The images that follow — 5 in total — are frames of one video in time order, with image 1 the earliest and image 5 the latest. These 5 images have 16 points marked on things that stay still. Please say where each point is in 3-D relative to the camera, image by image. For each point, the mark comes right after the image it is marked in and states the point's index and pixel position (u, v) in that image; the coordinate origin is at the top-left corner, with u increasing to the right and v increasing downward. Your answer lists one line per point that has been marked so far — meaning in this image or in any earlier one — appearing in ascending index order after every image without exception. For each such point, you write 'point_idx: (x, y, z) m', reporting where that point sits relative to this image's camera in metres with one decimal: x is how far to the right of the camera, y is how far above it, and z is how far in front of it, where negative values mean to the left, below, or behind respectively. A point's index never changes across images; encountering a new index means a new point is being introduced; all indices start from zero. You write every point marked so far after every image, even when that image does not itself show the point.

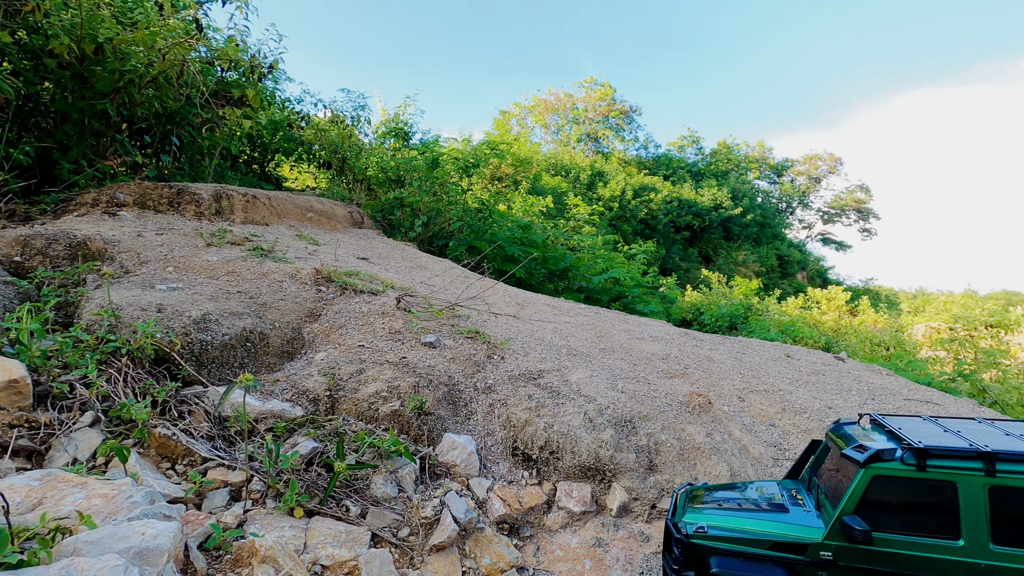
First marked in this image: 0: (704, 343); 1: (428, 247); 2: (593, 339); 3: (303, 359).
0: (+3.1, -0.9, +8.7) m
1: (-2.4, +1.2, +15.5) m
2: (+1.1, -0.7, +7.6) m
3: (-2.2, -0.7, +5.6) m
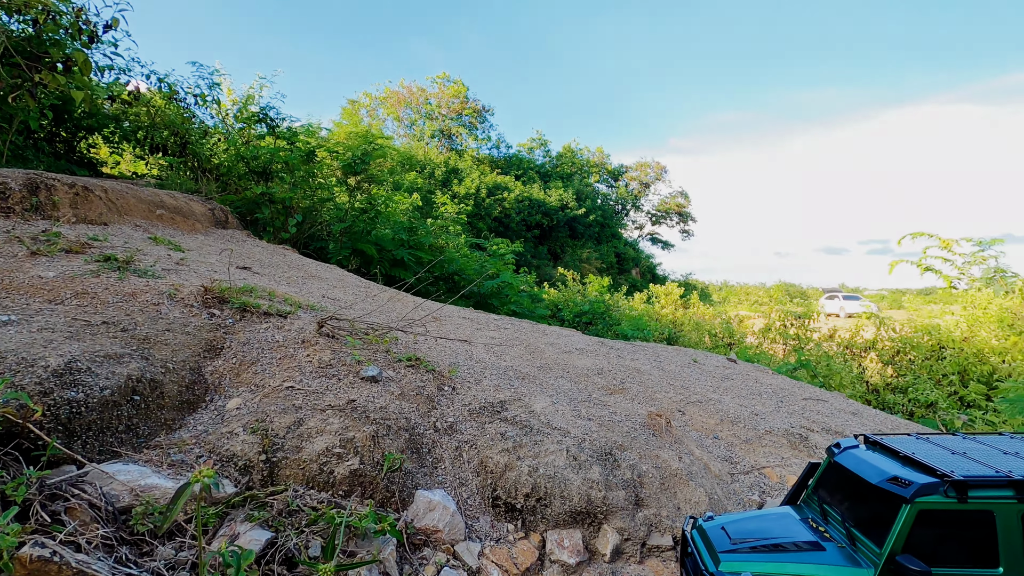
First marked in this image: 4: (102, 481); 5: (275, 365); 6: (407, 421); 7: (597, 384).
0: (+1.7, -1.1, +8.8) m
1: (-5.4, +1.0, +13.8) m
2: (+0.2, -0.9, +7.2) m
3: (-2.5, -1.0, +4.3) m
4: (-2.5, -1.2, +3.3) m
5: (-2.2, -0.7, +4.9) m
6: (-0.9, -1.1, +4.6) m
7: (+1.0, -1.2, +6.7) m
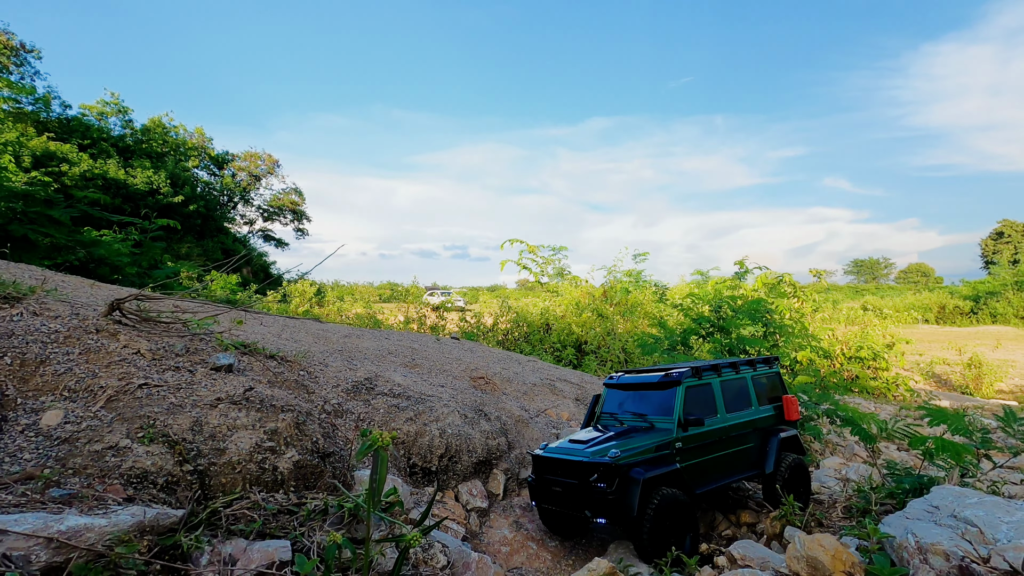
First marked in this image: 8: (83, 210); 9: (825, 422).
0: (-2.2, -0.8, +9.0) m
1: (-10.9, +1.2, +8.2) m
2: (-2.4, -0.6, +6.7) m
3: (-2.6, -0.8, +2.8) m
4: (-2.0, -1.0, +2.0) m
5: (-2.8, -0.5, +3.5) m
6: (-1.6, -0.9, +4.0) m
7: (-1.5, -1.0, +6.9) m
8: (-9.0, +1.7, +11.1) m
9: (+5.1, -2.2, +8.7) m
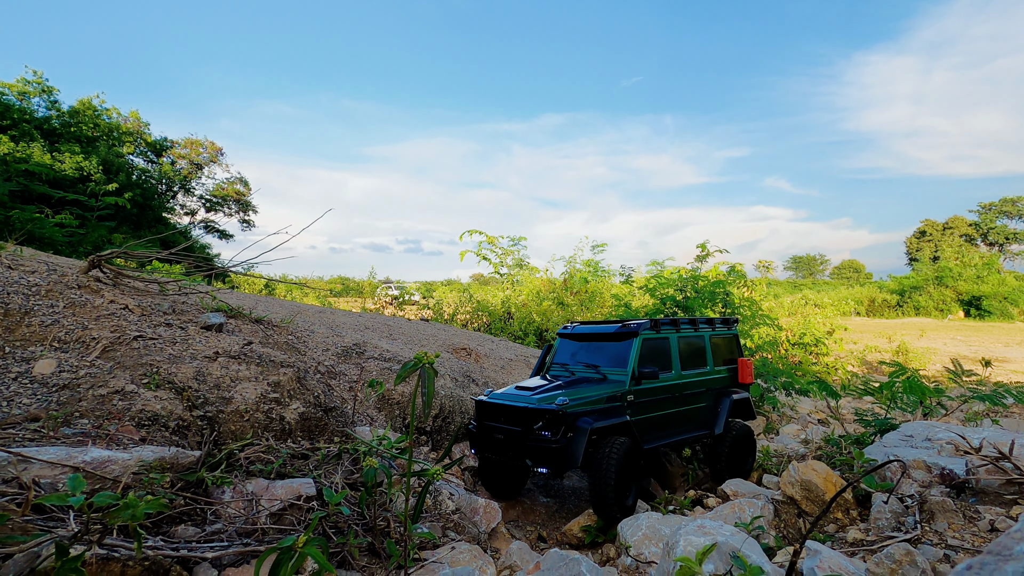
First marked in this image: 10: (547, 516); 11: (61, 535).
0: (-2.7, -0.4, +8.8) m
1: (-11.3, +1.5, +7.3) m
2: (-2.6, -0.3, +6.6) m
3: (-2.5, -0.5, +2.7) m
4: (-1.8, -0.7, +1.9) m
5: (-2.7, -0.2, +3.3) m
6: (-1.6, -0.6, +4.0) m
7: (-1.7, -0.6, +6.9) m
8: (-9.6, +2.1, +10.4) m
9: (+4.7, -1.8, +9.2) m
10: (+0.3, -1.8, +4.3) m
11: (-1.5, -0.8, +1.8) m
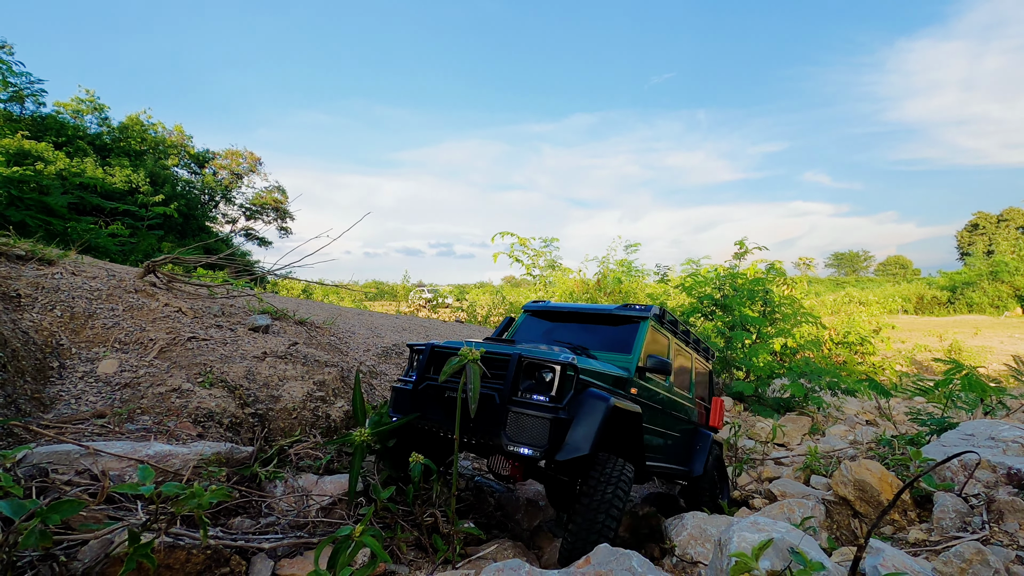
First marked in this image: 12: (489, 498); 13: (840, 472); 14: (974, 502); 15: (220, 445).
0: (-2.1, -0.5, +9.0) m
1: (-10.8, +1.4, +8.0) m
2: (-2.2, -0.3, +6.7) m
3: (-2.3, -0.5, +2.9) m
4: (-1.7, -0.7, +2.1) m
5: (-2.5, -0.2, +3.5) m
6: (-1.3, -0.6, +4.1) m
7: (-1.3, -0.6, +7.0) m
8: (-8.9, +1.9, +10.9) m
9: (+5.3, -1.8, +8.9) m
10: (+0.6, -1.8, +4.3) m
11: (-1.3, -0.8, +1.9) m
12: (-0.1, -1.3, +3.4) m
13: (+2.1, -1.2, +3.5) m
14: (+2.7, -1.2, +3.1) m
15: (-1.4, -0.7, +2.6) m
